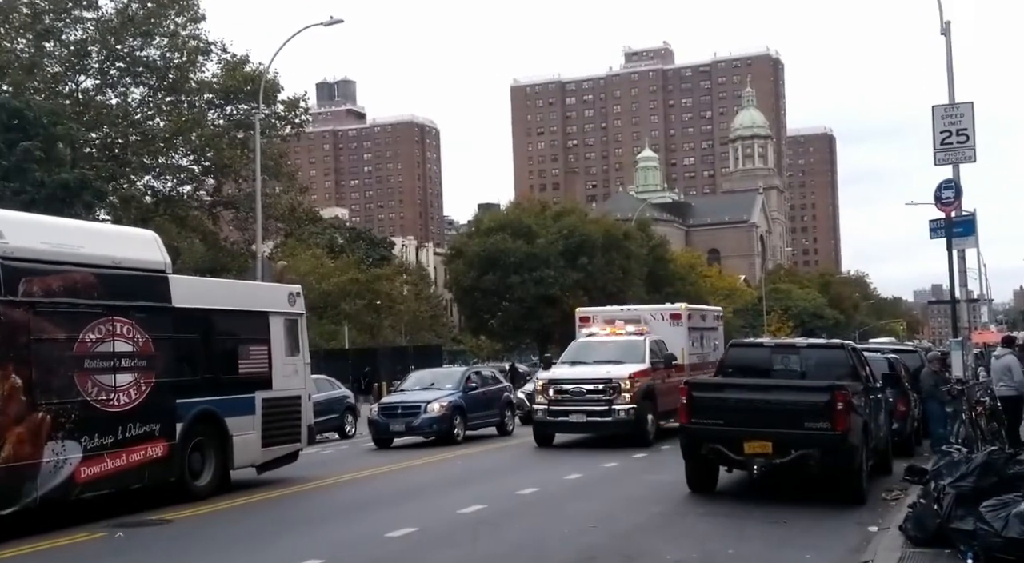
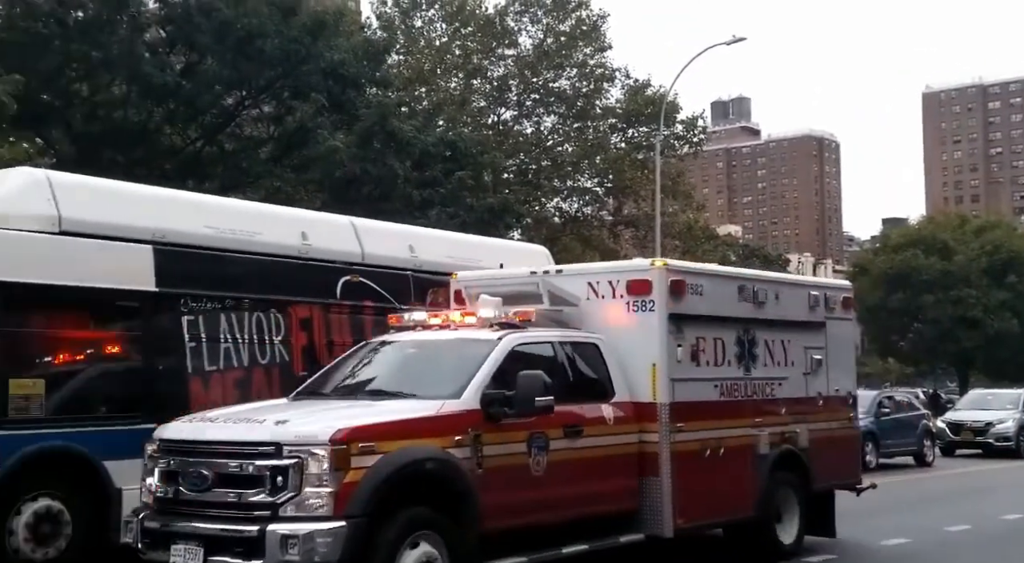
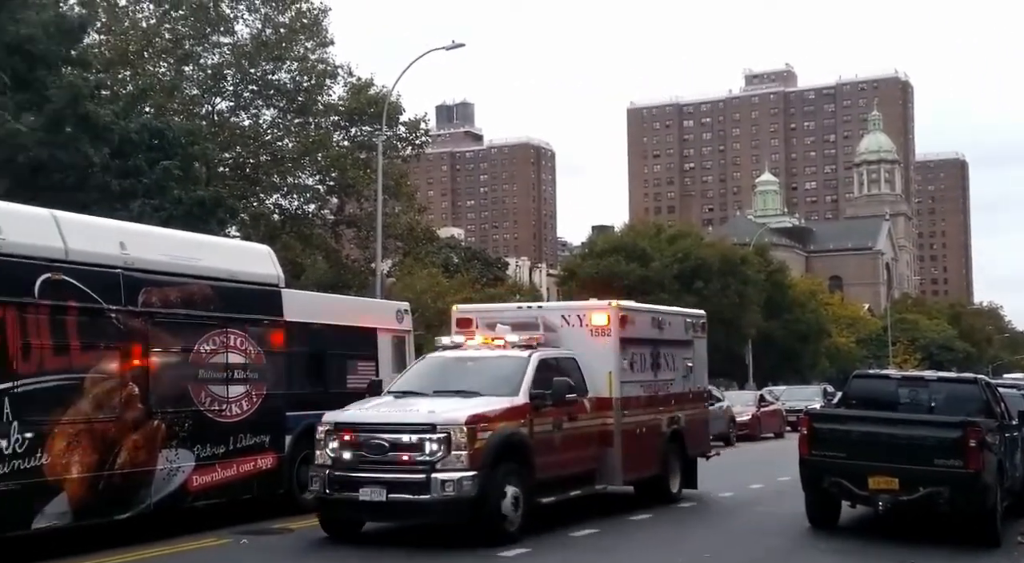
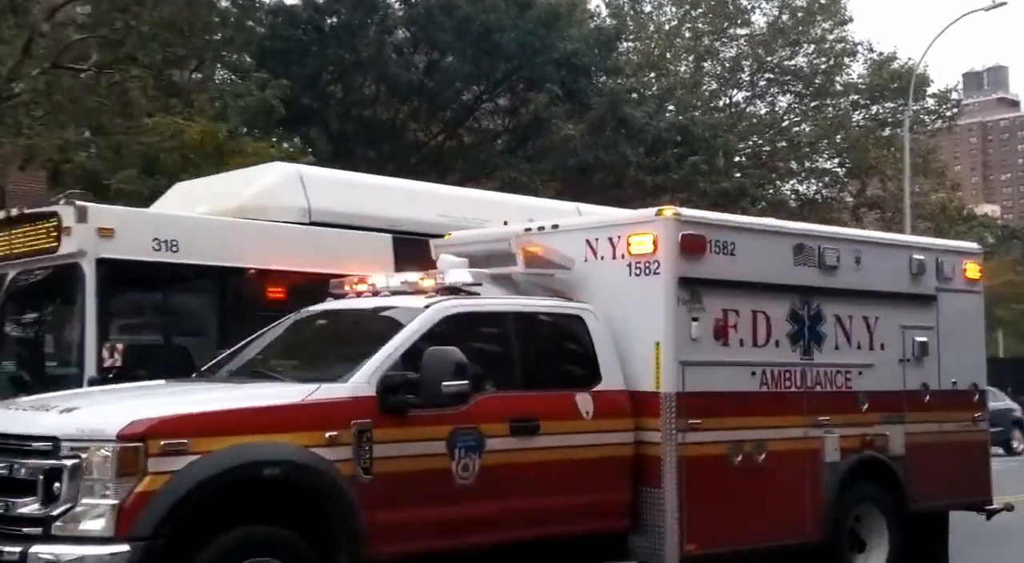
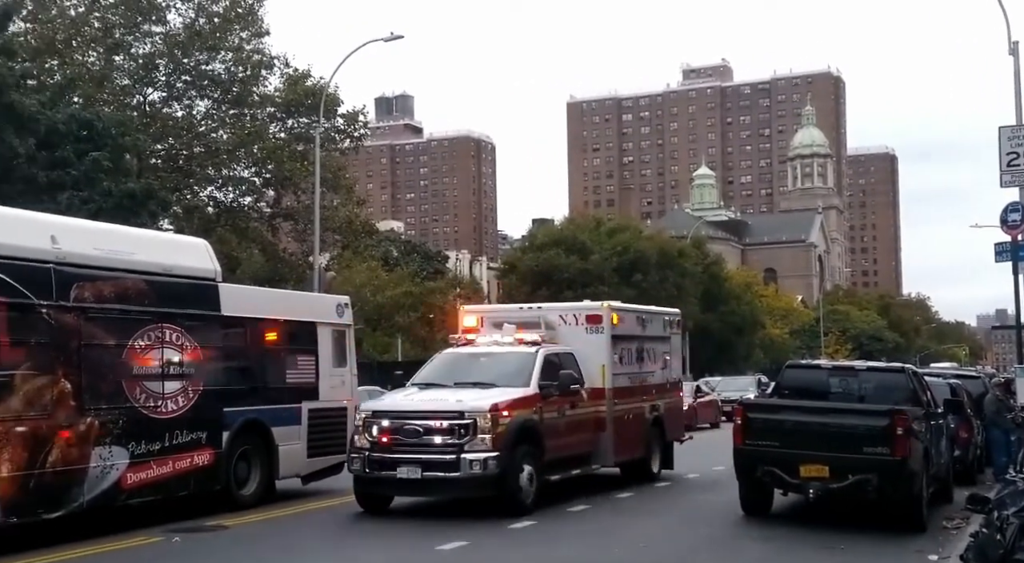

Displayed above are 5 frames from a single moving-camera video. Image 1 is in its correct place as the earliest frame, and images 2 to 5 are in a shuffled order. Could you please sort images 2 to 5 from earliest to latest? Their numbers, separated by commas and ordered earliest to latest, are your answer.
5, 3, 2, 4
